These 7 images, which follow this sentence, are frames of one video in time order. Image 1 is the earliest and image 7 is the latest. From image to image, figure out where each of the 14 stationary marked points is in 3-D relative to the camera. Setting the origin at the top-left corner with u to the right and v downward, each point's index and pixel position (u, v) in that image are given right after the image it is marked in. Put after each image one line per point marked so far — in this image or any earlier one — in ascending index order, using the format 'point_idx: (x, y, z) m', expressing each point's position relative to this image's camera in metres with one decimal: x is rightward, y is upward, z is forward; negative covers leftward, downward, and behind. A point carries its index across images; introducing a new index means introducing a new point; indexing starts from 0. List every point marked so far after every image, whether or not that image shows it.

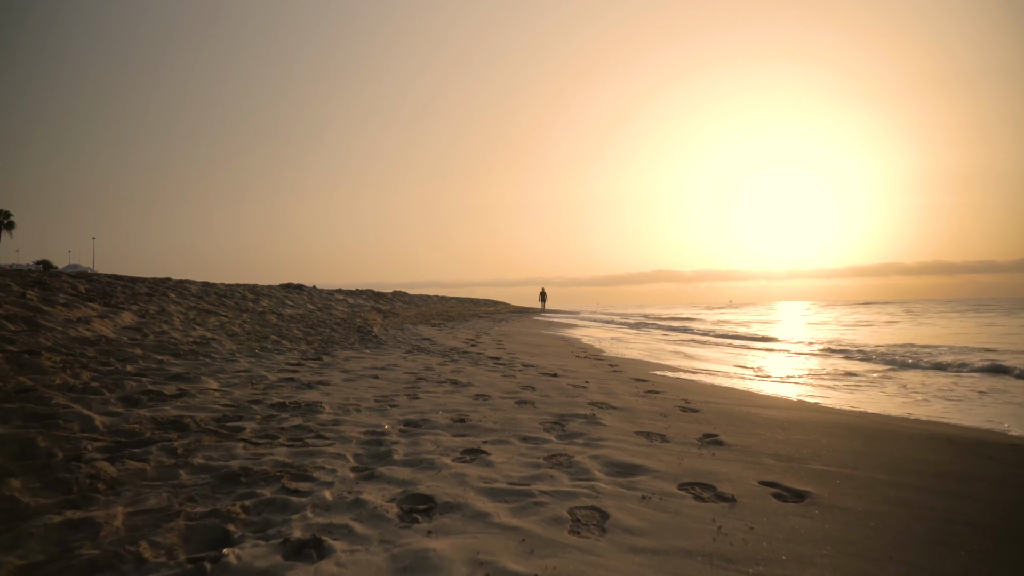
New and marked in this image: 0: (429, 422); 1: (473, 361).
0: (-0.7, -1.1, +3.8) m
1: (-0.6, -1.2, +7.7) m
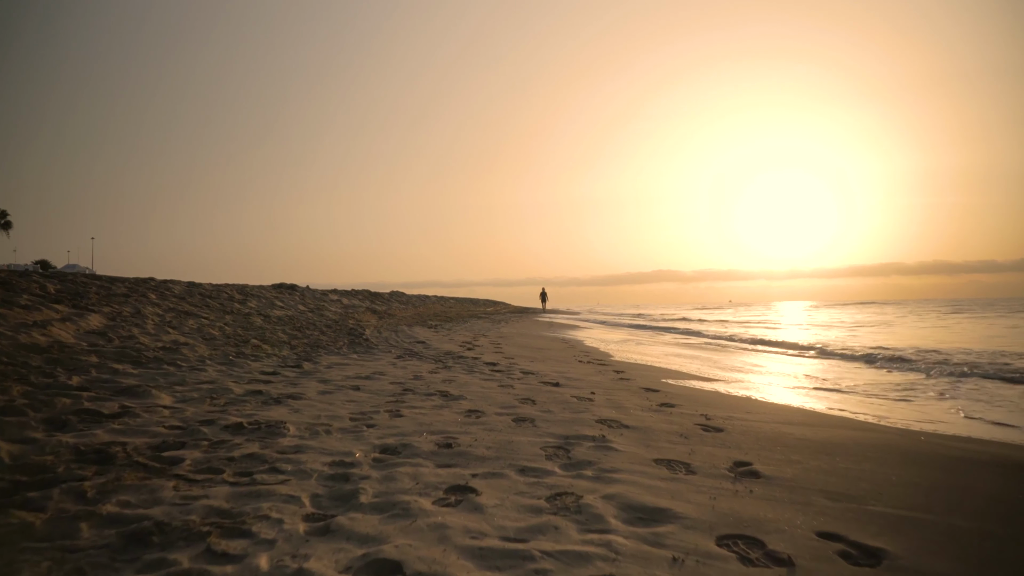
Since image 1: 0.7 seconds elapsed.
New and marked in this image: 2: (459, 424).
0: (-0.7, -1.1, +3.2) m
1: (-0.7, -1.2, +7.1) m
2: (-0.4, -1.1, +3.9) m
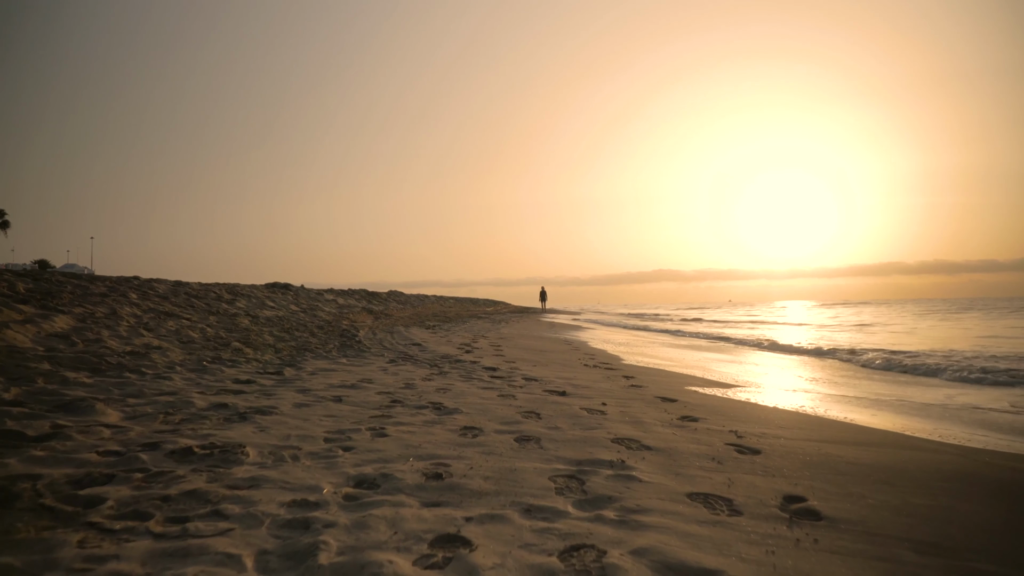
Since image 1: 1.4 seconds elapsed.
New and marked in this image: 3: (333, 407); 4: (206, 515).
0: (-0.7, -1.1, +2.7) m
1: (-0.6, -1.1, +6.6) m
2: (-0.4, -1.1, +3.3) m
3: (-1.5, -1.0, +4.2) m
4: (-1.4, -1.0, +2.2) m
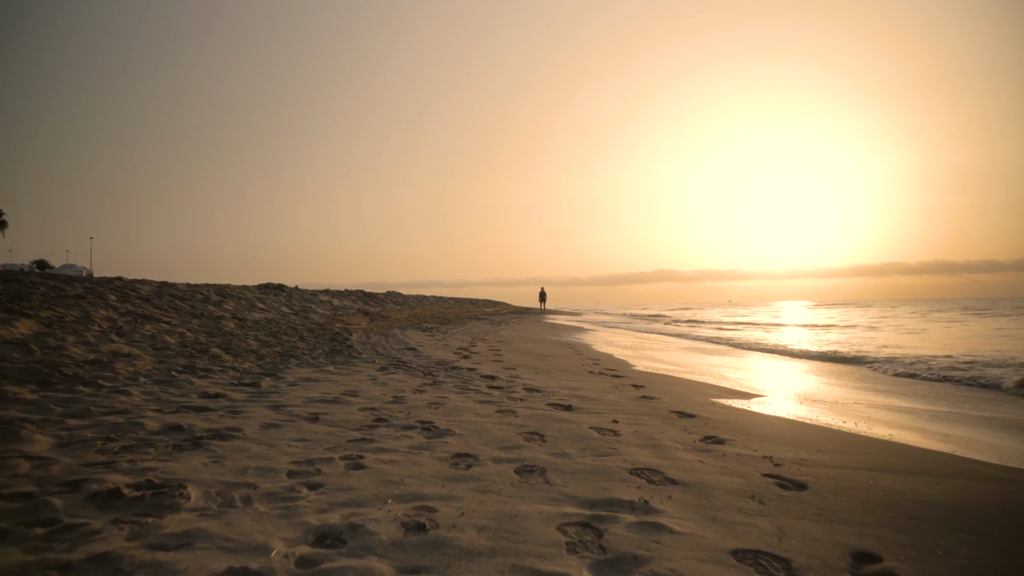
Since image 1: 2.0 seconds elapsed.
0: (-0.7, -1.1, +2.1) m
1: (-0.6, -1.2, +6.0) m
2: (-0.4, -1.1, +2.8) m
3: (-1.5, -1.1, +3.6) m
4: (-1.4, -1.1, +1.7) m
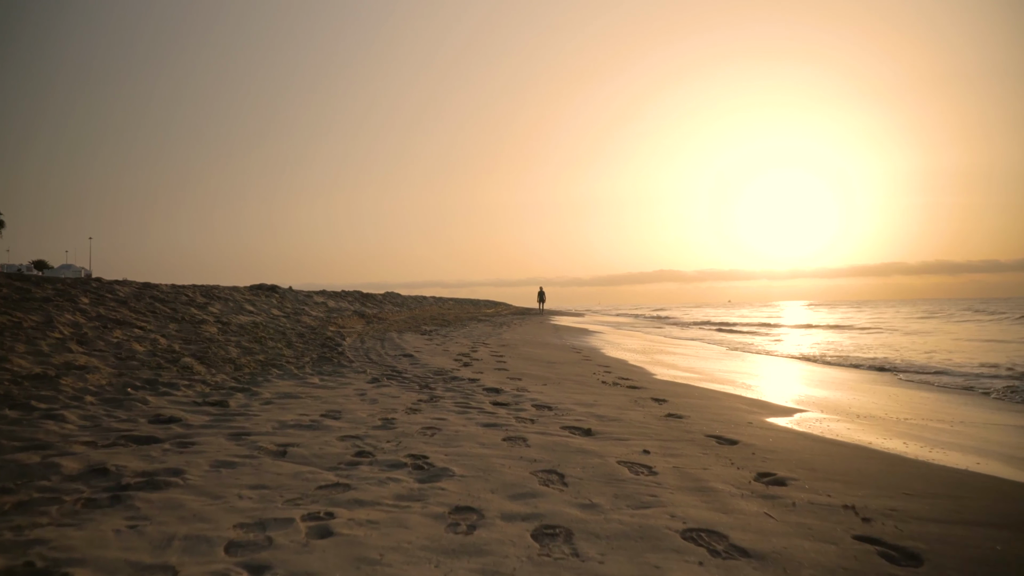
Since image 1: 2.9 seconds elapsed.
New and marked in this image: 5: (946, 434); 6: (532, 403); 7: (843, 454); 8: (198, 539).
0: (-0.6, -1.1, +1.4) m
1: (-0.6, -1.2, +5.3) m
2: (-0.3, -1.1, +2.0) m
3: (-1.5, -1.1, +2.9) m
4: (-1.3, -1.1, +1.0) m
5: (+4.8, -1.6, +5.3) m
6: (+0.2, -1.3, +5.3) m
7: (+2.8, -1.4, +4.0) m
8: (-1.4, -1.1, +2.1) m
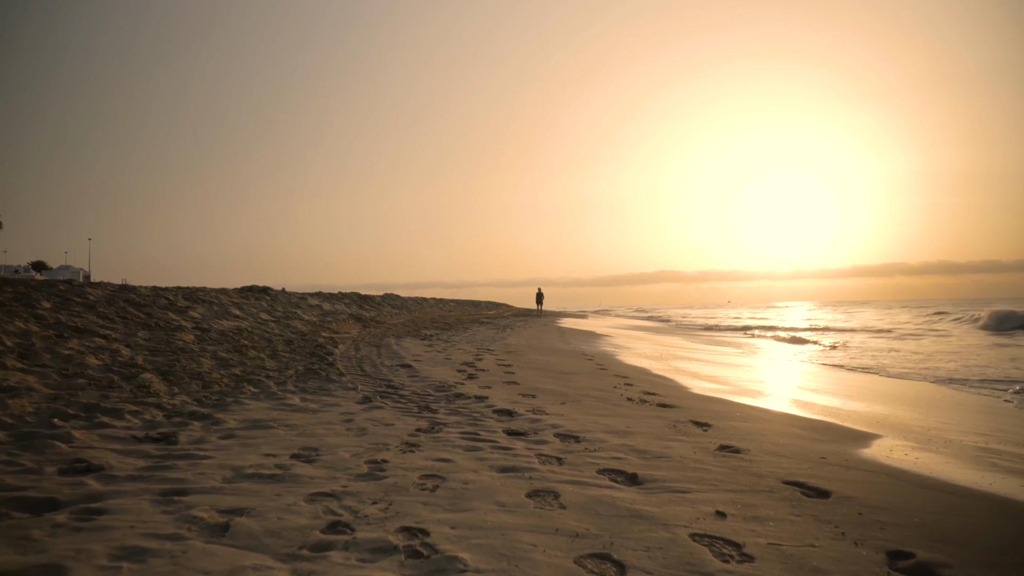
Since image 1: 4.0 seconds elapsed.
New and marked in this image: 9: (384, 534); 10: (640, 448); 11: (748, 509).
0: (-0.4, -1.2, +0.5) m
1: (-0.4, -1.2, +4.4) m
2: (-0.2, -1.2, +1.1) m
3: (-1.3, -1.1, +2.0) m
4: (-1.2, -1.1, +0.1) m
5: (+4.9, -1.6, +4.4) m
6: (+0.4, -1.3, +4.4) m
7: (+2.9, -1.4, +3.1) m
8: (-1.2, -1.1, +1.2) m
9: (-0.6, -1.2, +2.3) m
10: (+1.1, -1.3, +4.0) m
11: (+1.4, -1.3, +2.8) m
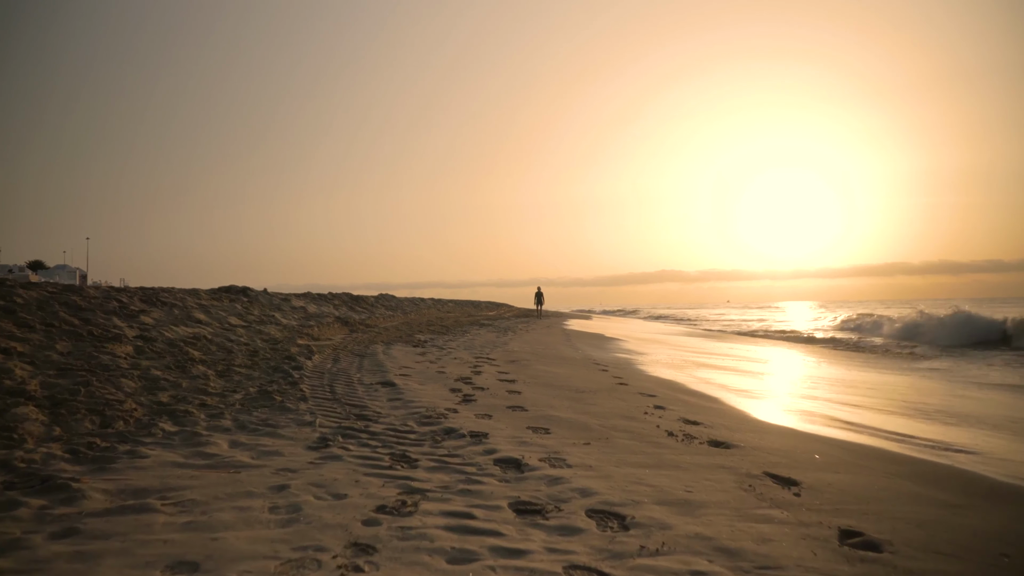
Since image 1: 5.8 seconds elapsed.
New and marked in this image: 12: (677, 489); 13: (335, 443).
0: (-0.4, -1.2, -1.0) m
1: (-0.3, -1.3, +2.9) m
2: (-0.1, -1.2, -0.3) m
3: (-1.2, -1.1, +0.6) m
4: (-1.1, -1.2, -1.4) m
5: (+5.0, -1.6, +2.9) m
6: (+0.4, -1.3, +2.9) m
7: (+3.0, -1.4, +1.6) m
8: (-1.1, -1.1, -0.2) m
9: (-0.5, -1.2, +0.9) m
10: (+1.1, -1.3, +2.6) m
11: (+1.4, -1.3, +1.4) m
12: (+1.1, -1.4, +3.3) m
13: (-1.5, -1.3, +4.0) m
